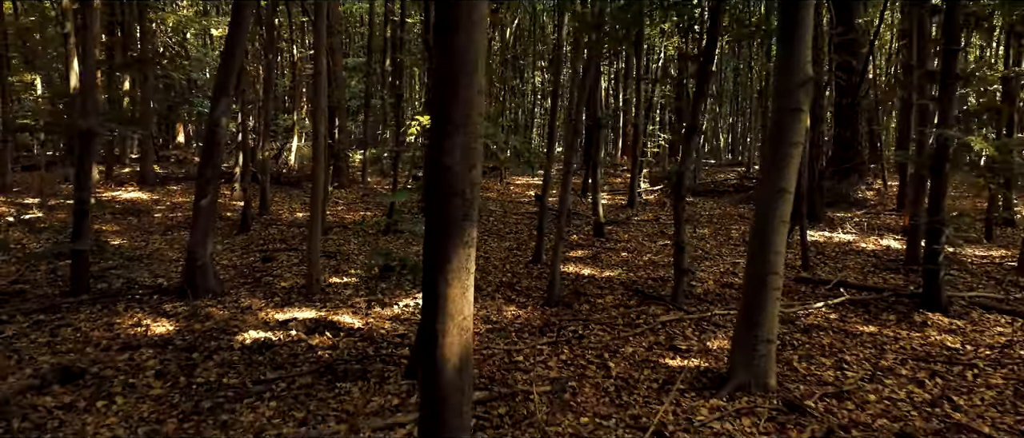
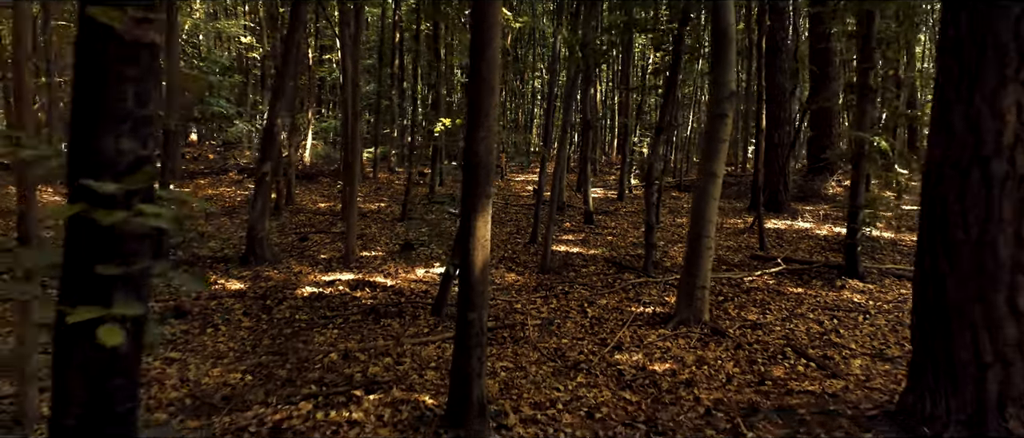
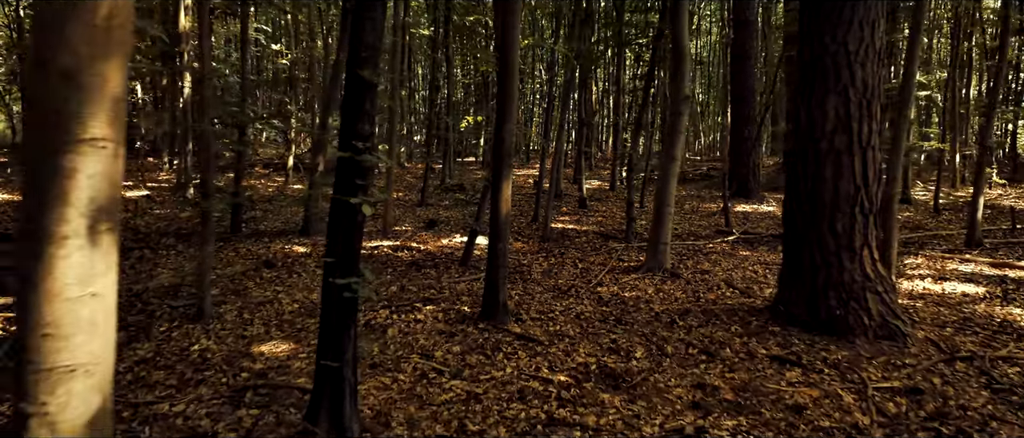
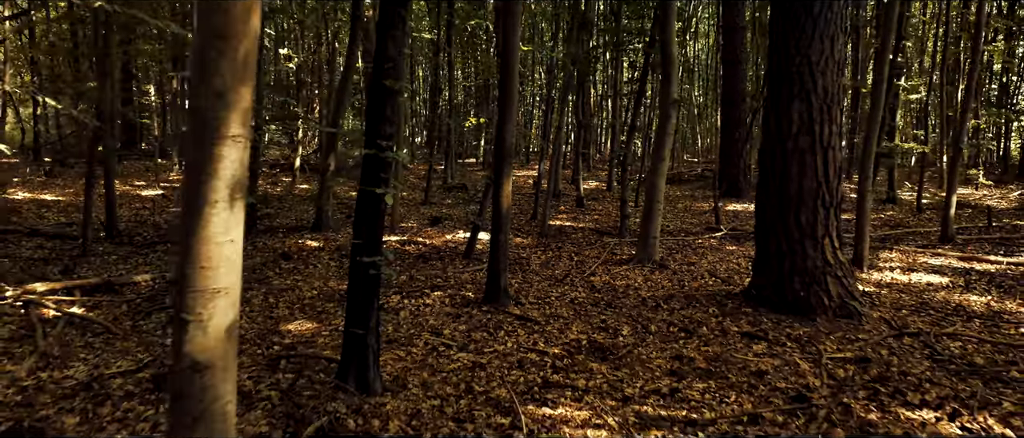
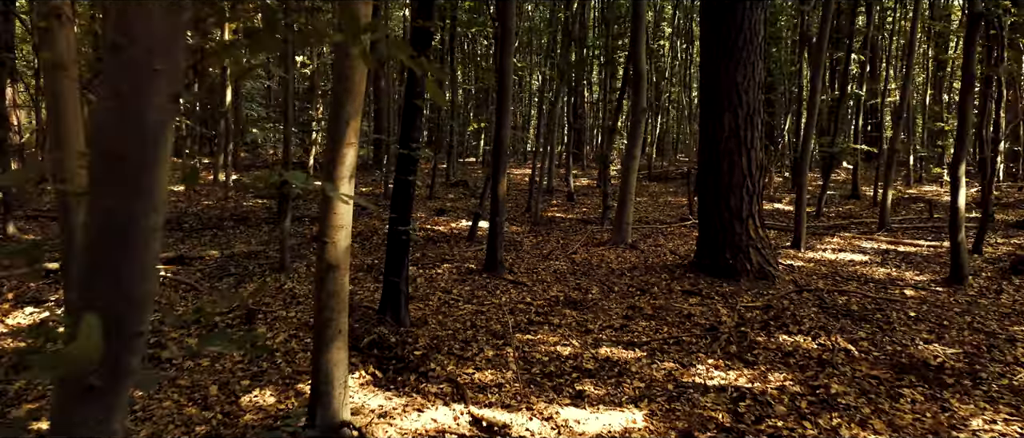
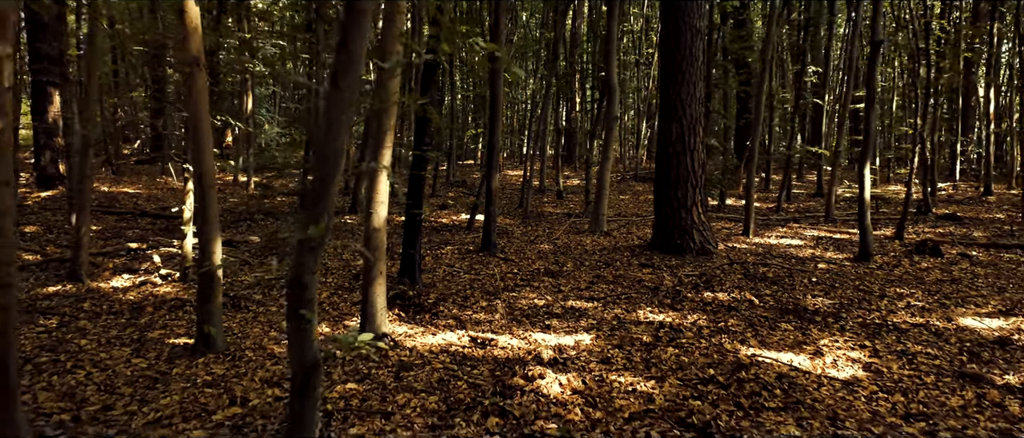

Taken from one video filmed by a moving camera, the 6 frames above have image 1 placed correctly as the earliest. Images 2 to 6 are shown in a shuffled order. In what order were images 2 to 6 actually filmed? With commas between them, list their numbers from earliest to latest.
2, 3, 4, 5, 6
